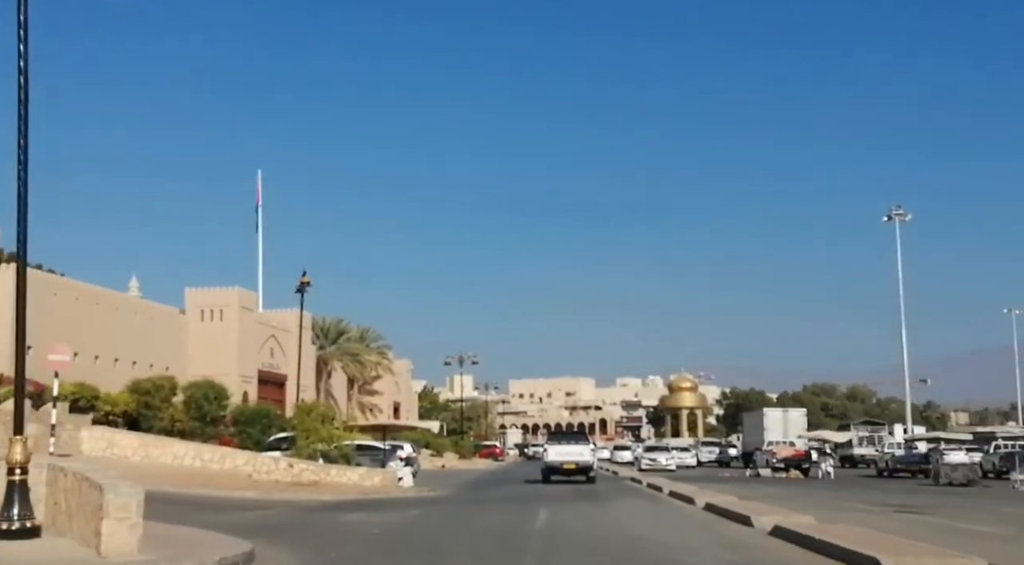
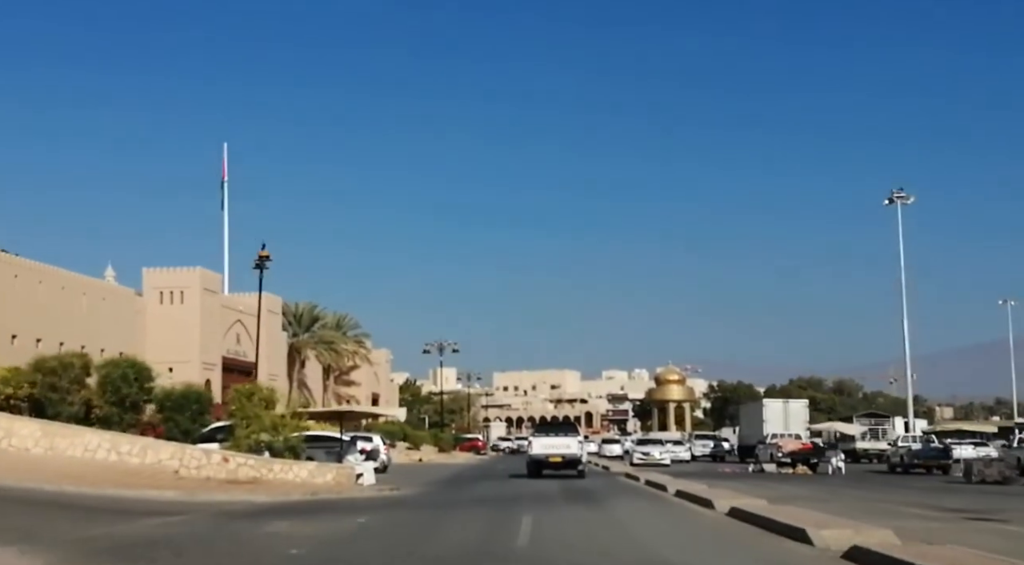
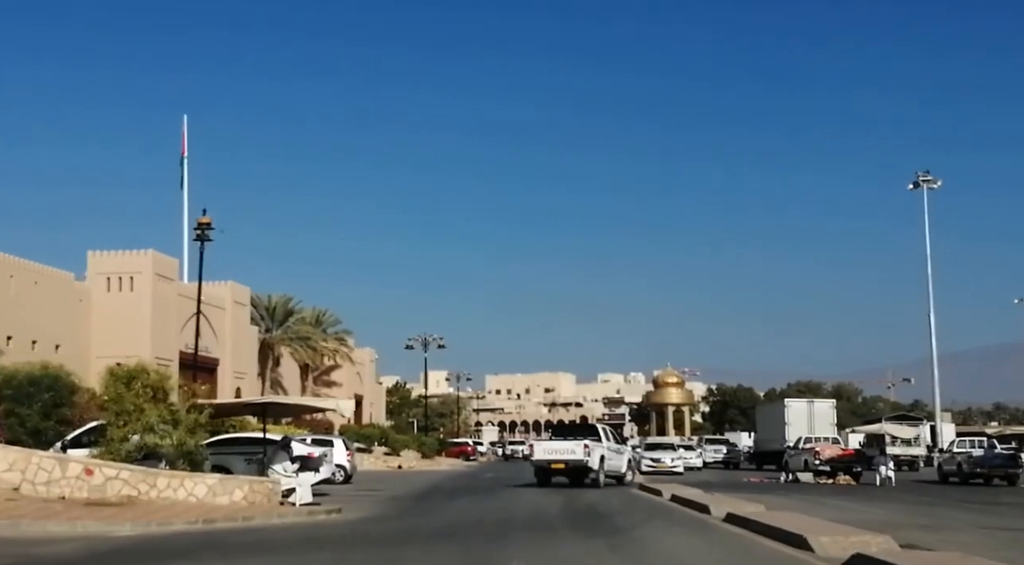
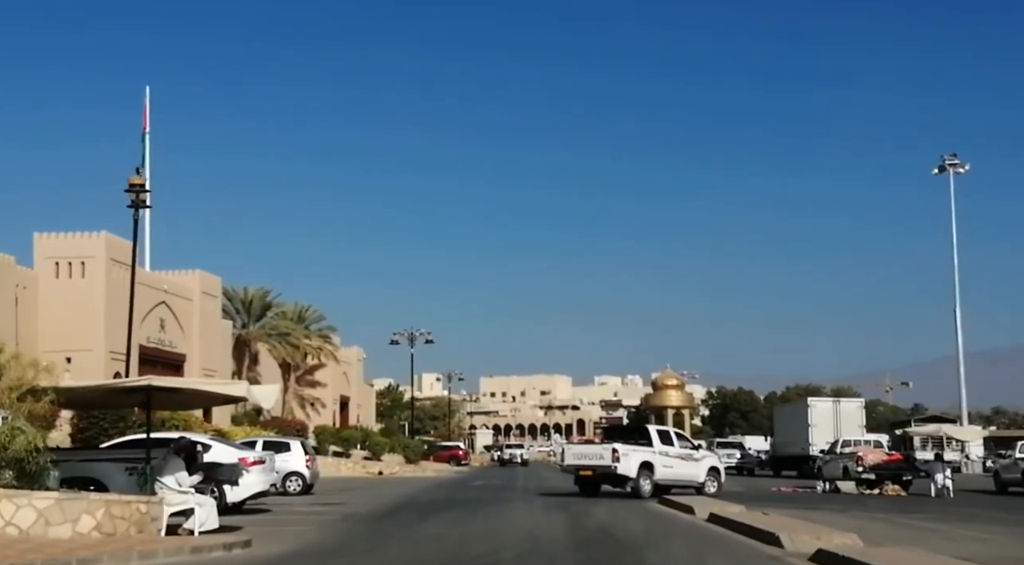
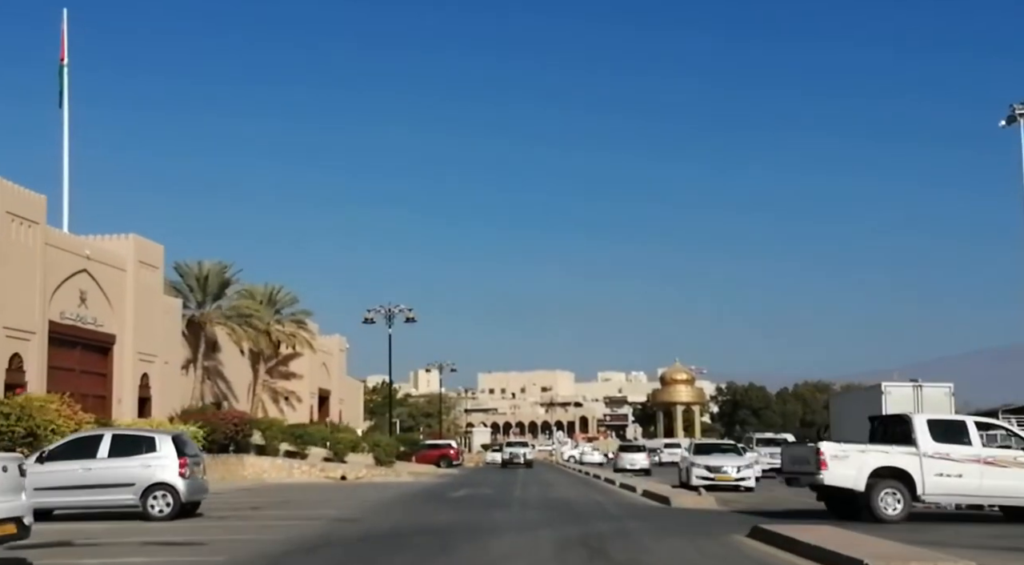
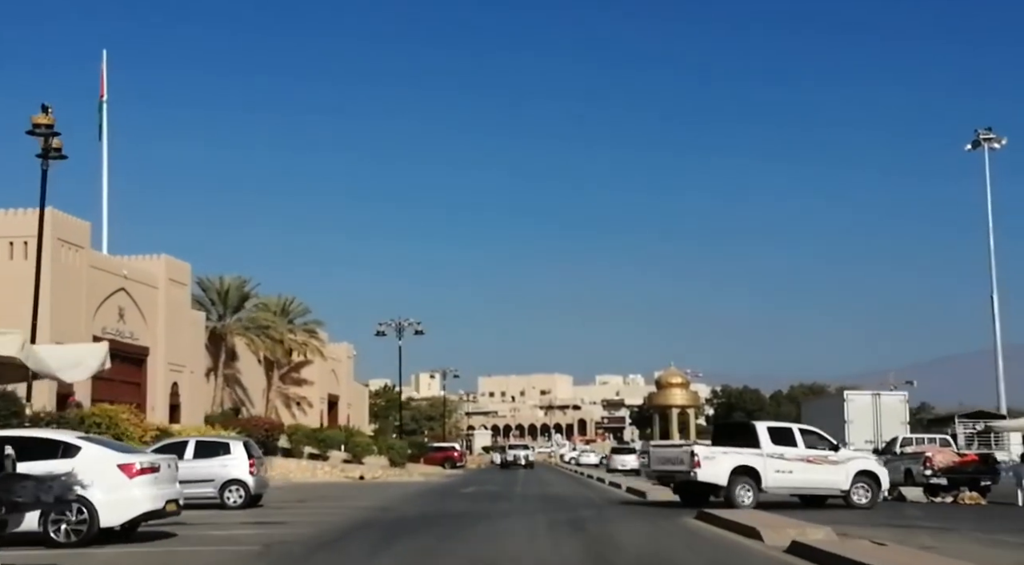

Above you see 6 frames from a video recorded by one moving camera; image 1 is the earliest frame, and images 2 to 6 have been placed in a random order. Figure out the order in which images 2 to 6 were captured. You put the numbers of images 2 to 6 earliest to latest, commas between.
2, 3, 4, 6, 5
